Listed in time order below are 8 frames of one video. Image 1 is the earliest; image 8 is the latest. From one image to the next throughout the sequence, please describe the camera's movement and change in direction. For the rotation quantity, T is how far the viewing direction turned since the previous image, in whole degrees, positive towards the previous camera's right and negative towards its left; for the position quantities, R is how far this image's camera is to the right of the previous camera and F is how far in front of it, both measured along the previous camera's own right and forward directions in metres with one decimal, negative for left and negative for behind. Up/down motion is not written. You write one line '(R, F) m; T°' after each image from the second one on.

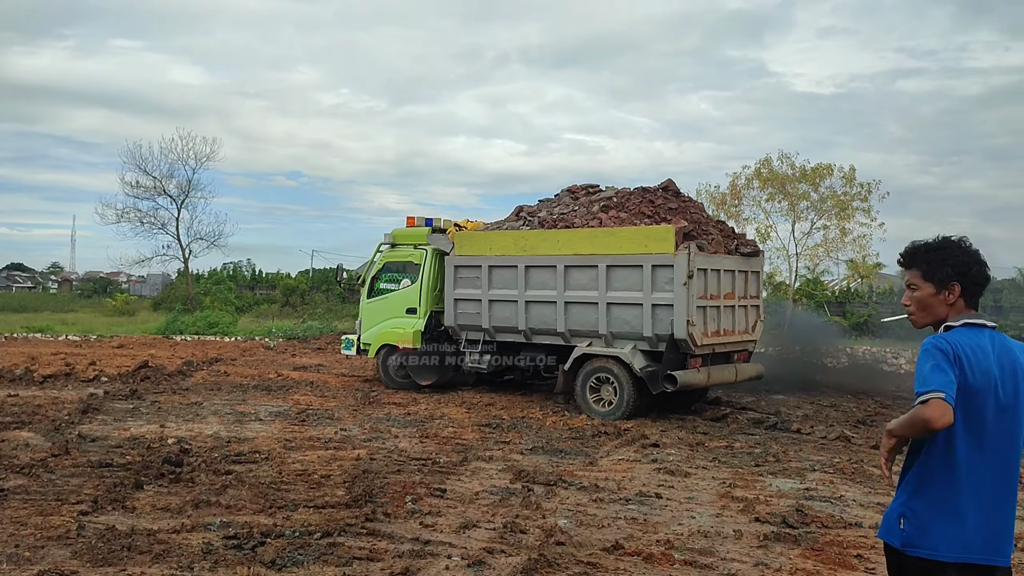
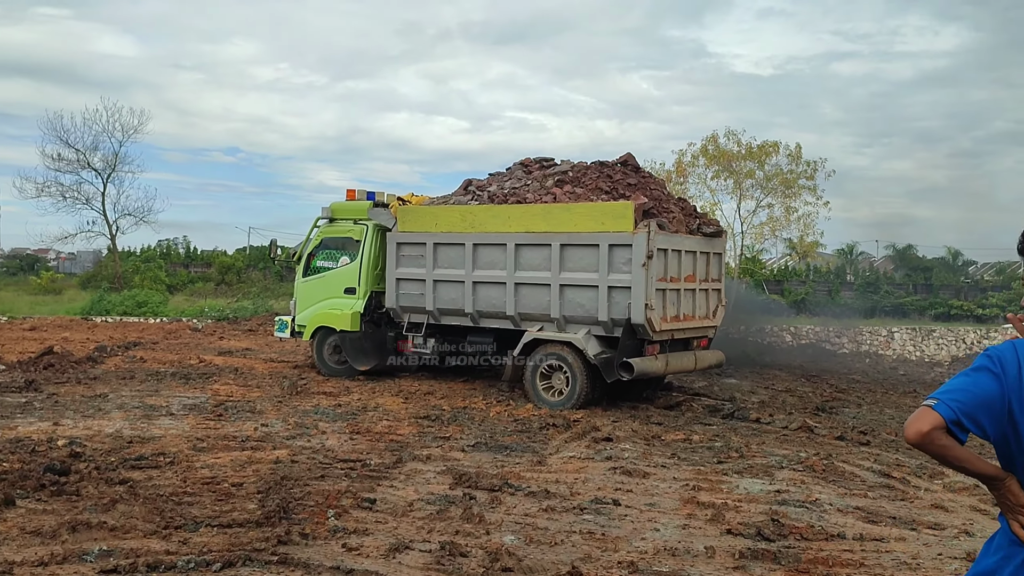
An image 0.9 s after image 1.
(0.0, +0.7) m; +4°
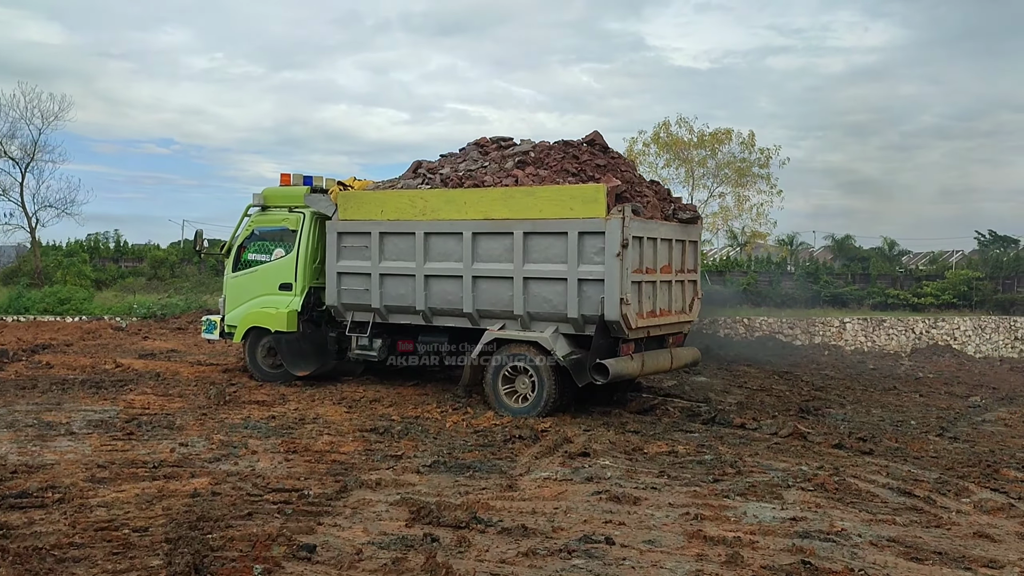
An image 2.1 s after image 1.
(-0.1, +0.9) m; +4°
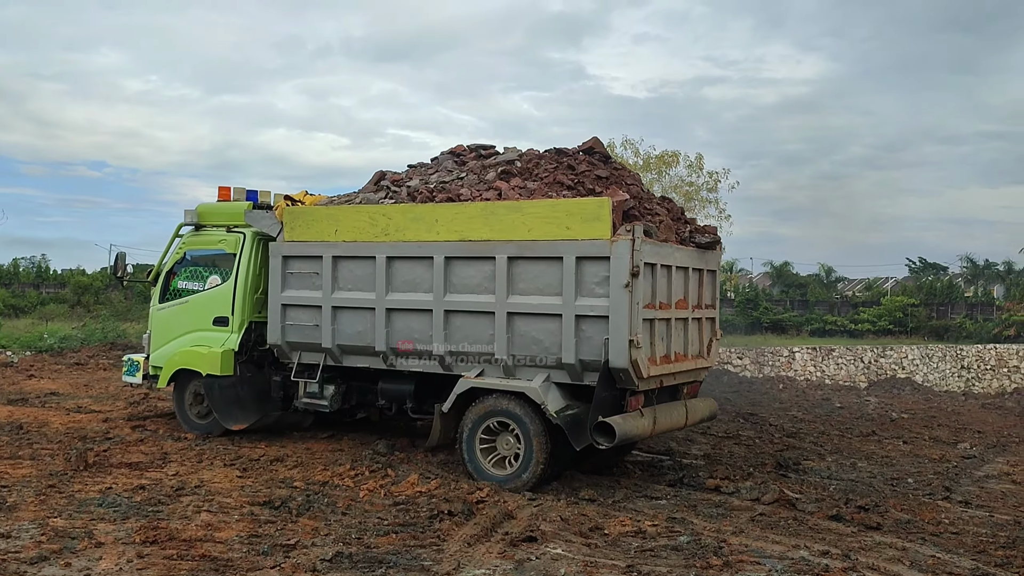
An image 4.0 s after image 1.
(-0.1, +1.1) m; +4°
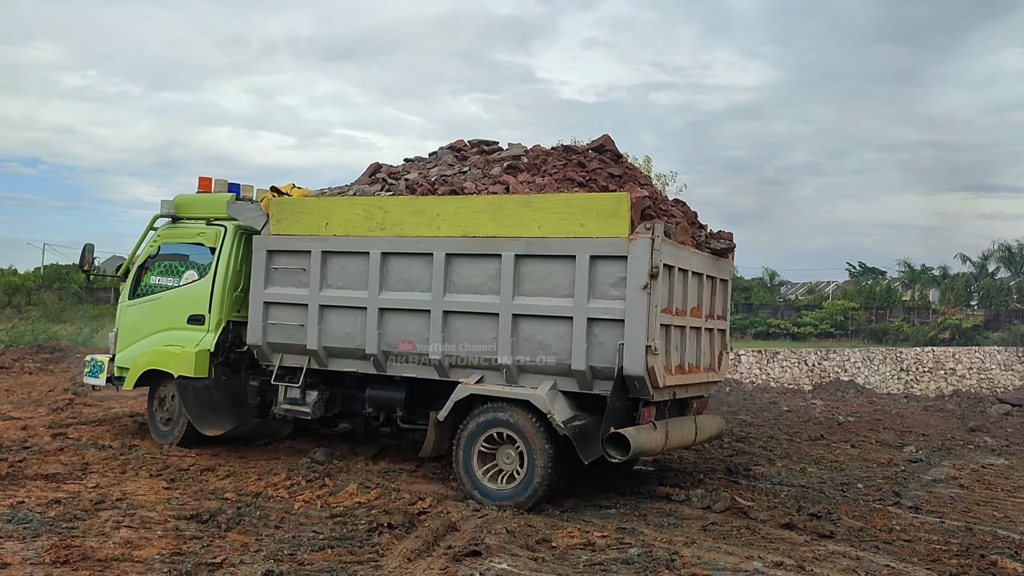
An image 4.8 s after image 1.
(-0.4, +0.4) m; +3°
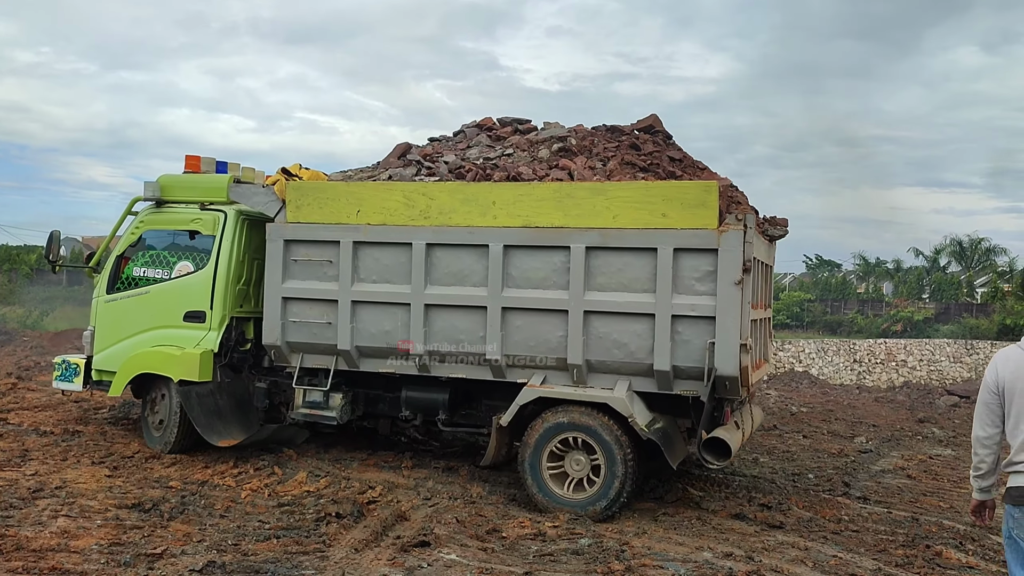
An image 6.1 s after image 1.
(-0.6, +0.7) m; +3°
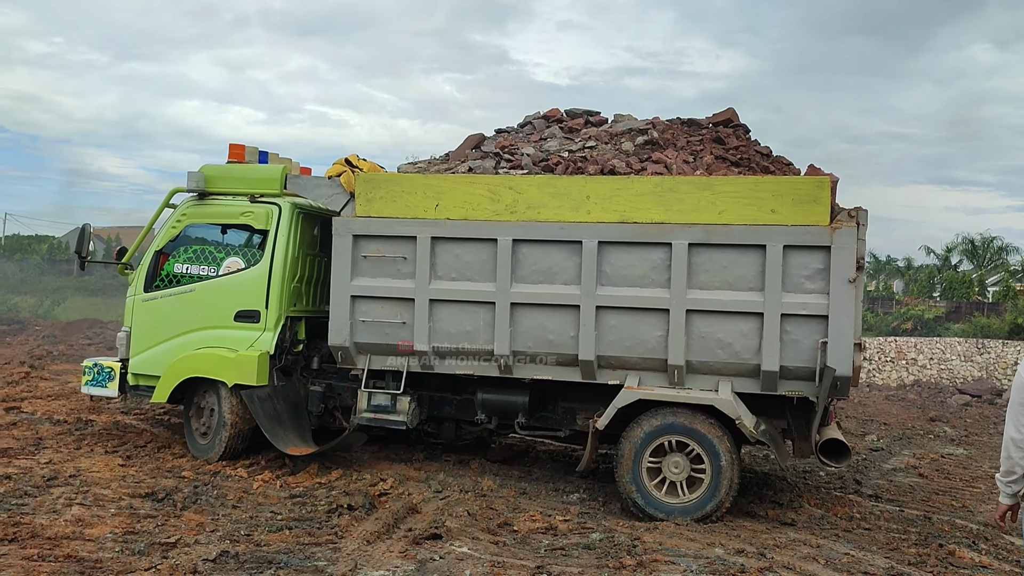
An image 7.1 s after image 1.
(-0.5, +0.3) m; -1°
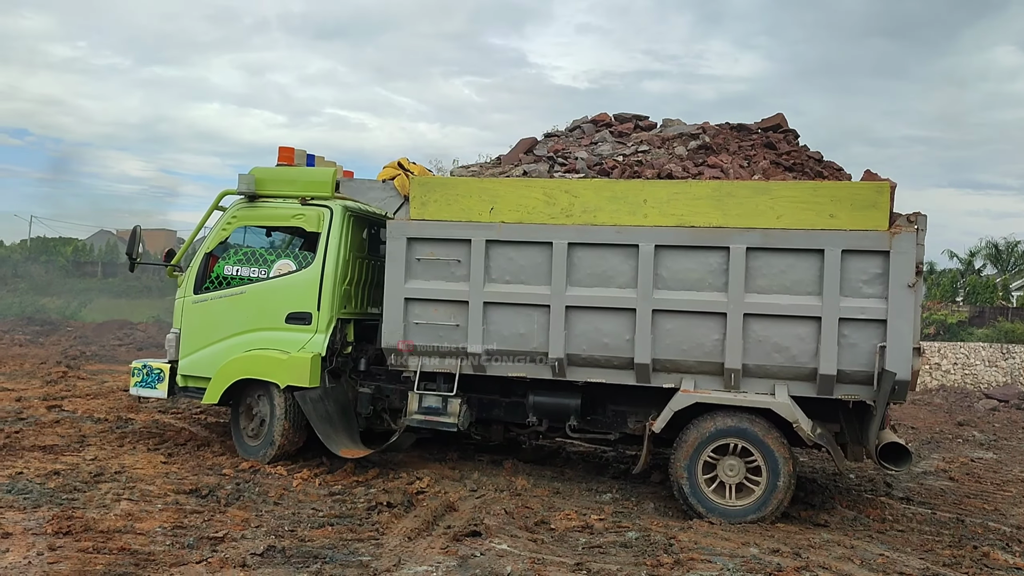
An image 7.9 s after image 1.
(-0.2, -0.1) m; -1°
